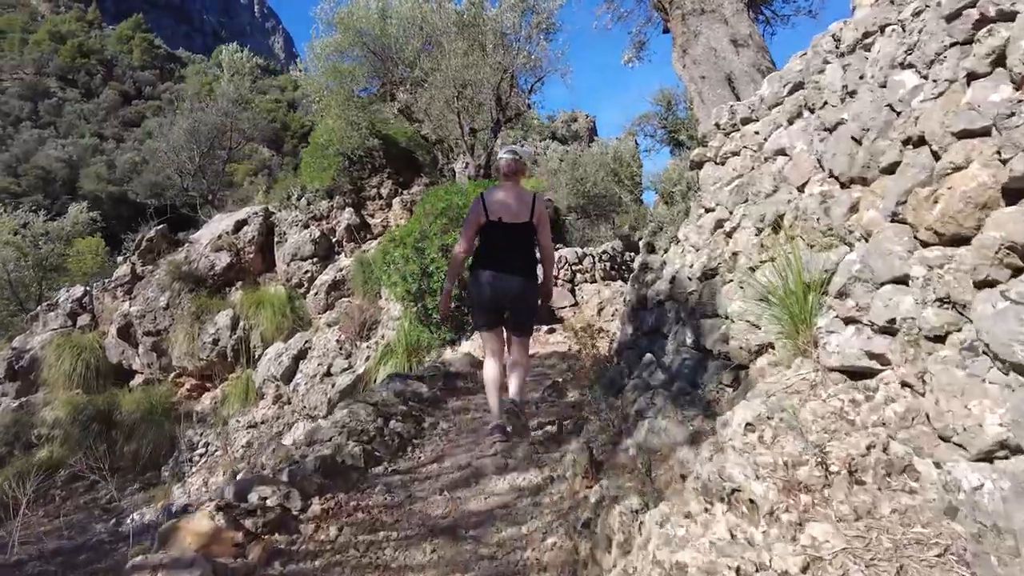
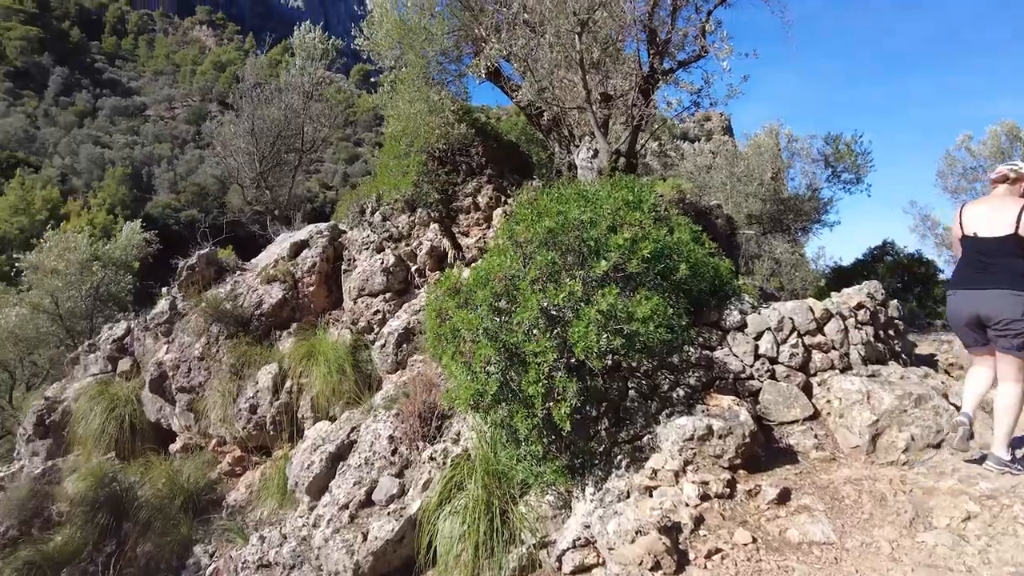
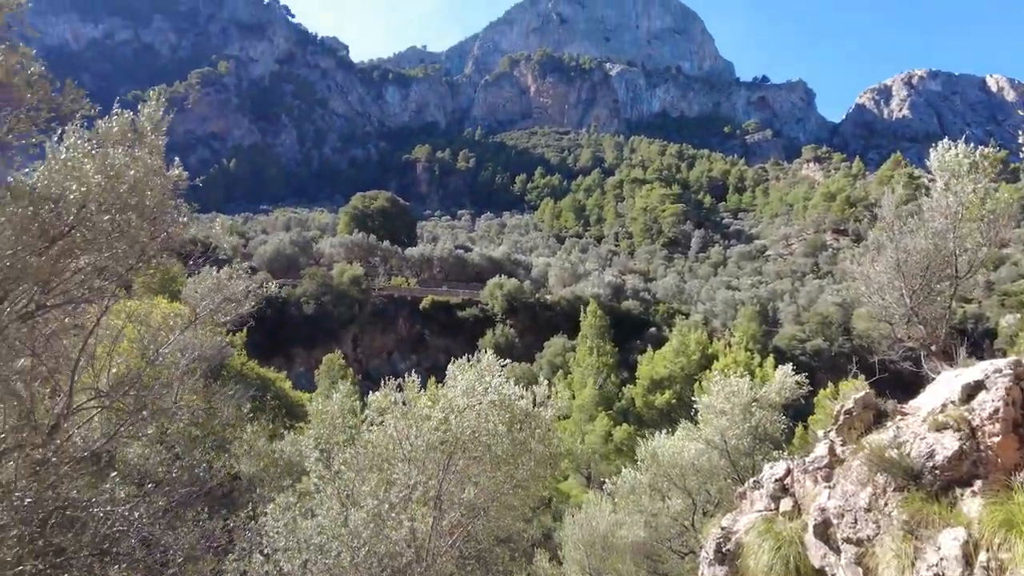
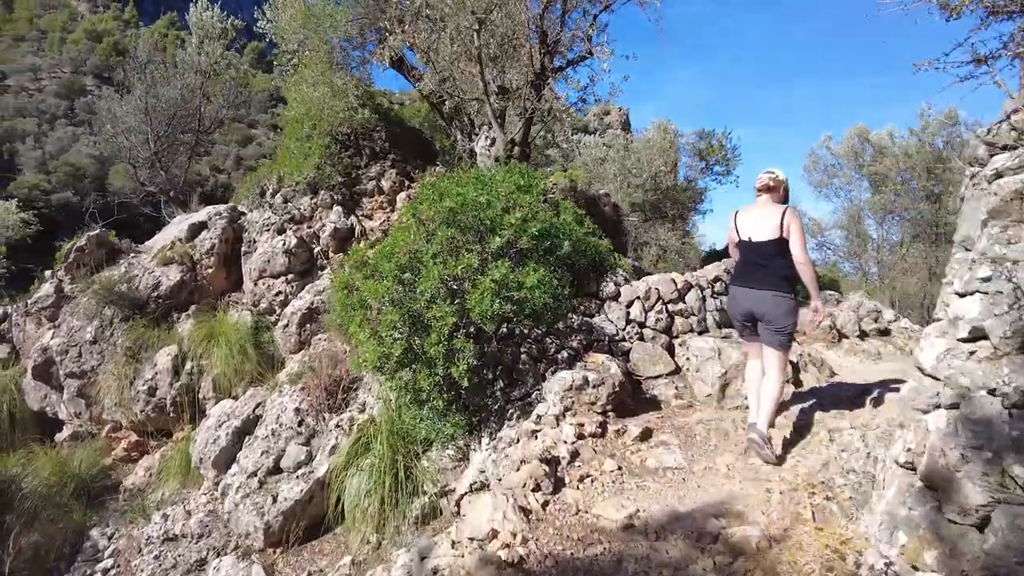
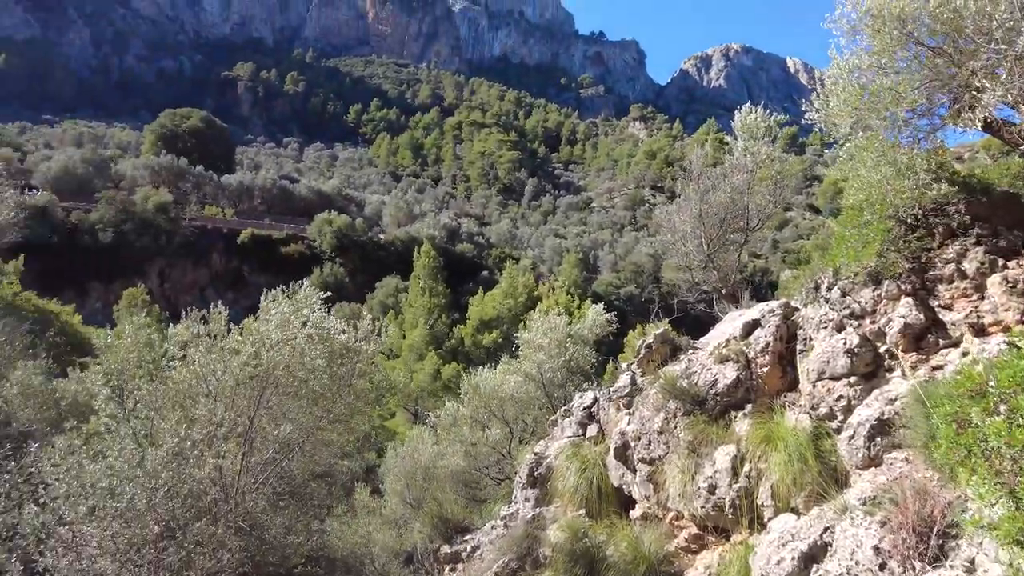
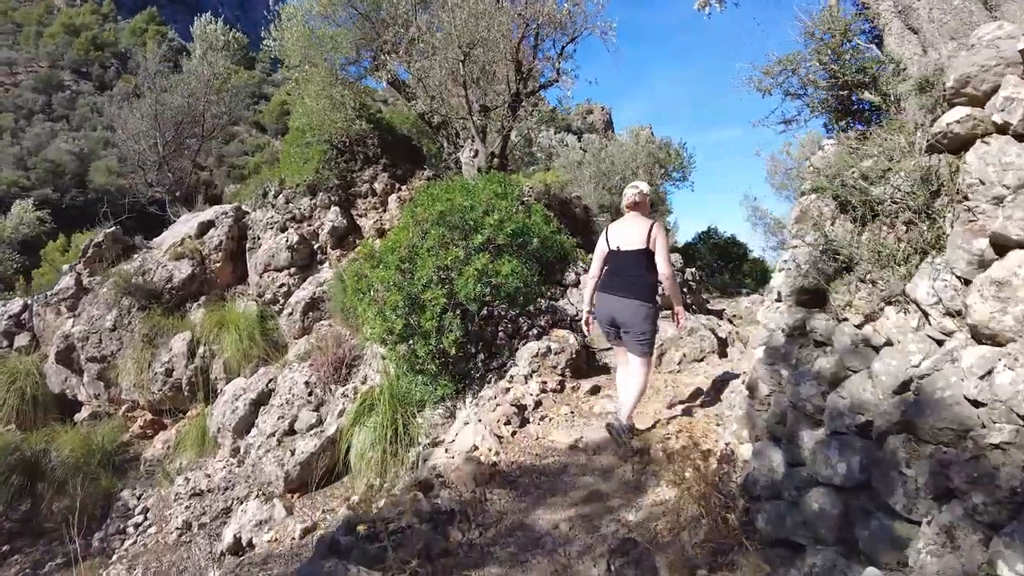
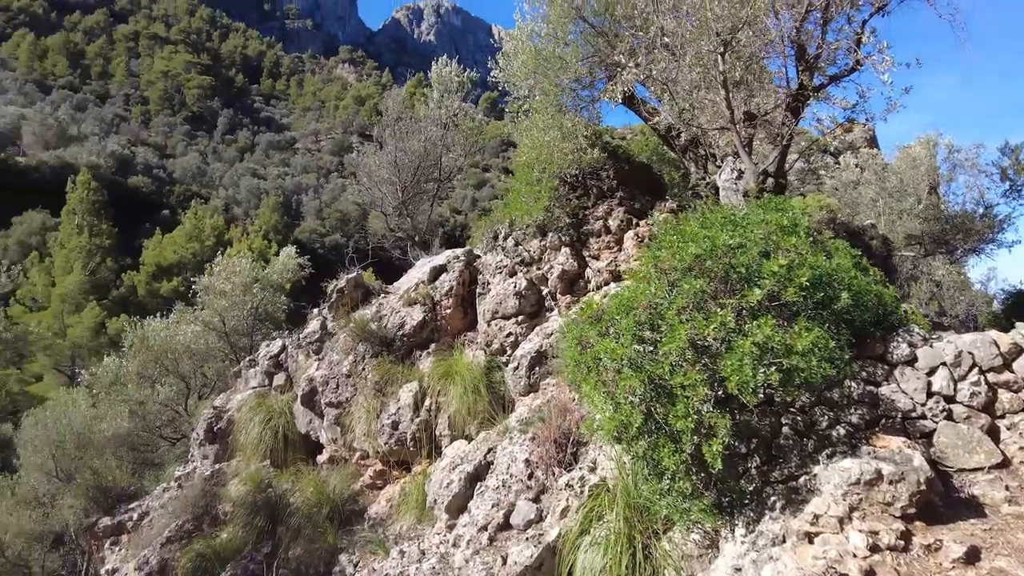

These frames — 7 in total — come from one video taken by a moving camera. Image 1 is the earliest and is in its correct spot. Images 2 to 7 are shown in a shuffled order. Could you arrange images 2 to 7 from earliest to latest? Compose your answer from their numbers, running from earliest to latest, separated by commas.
6, 4, 2, 7, 5, 3
